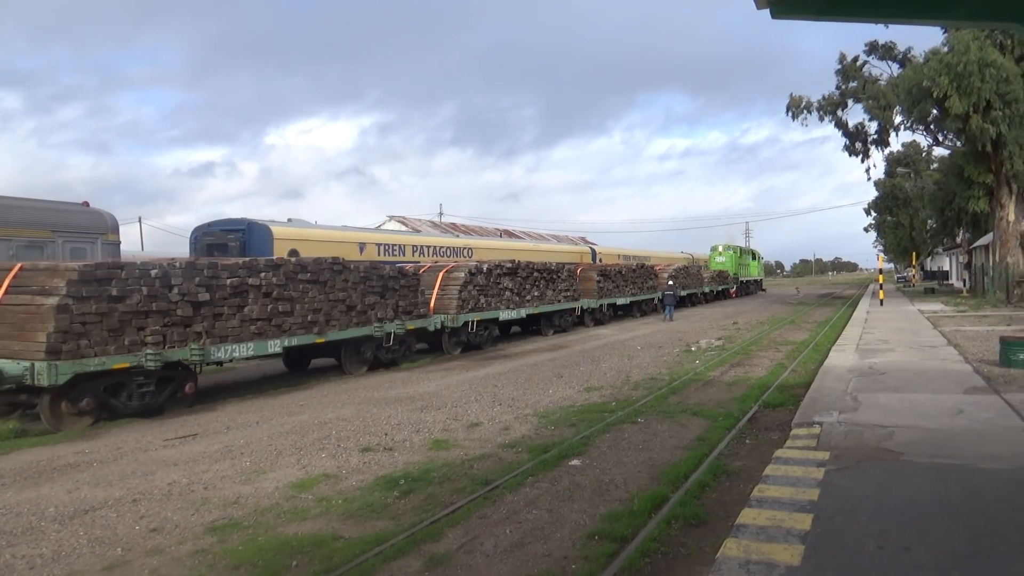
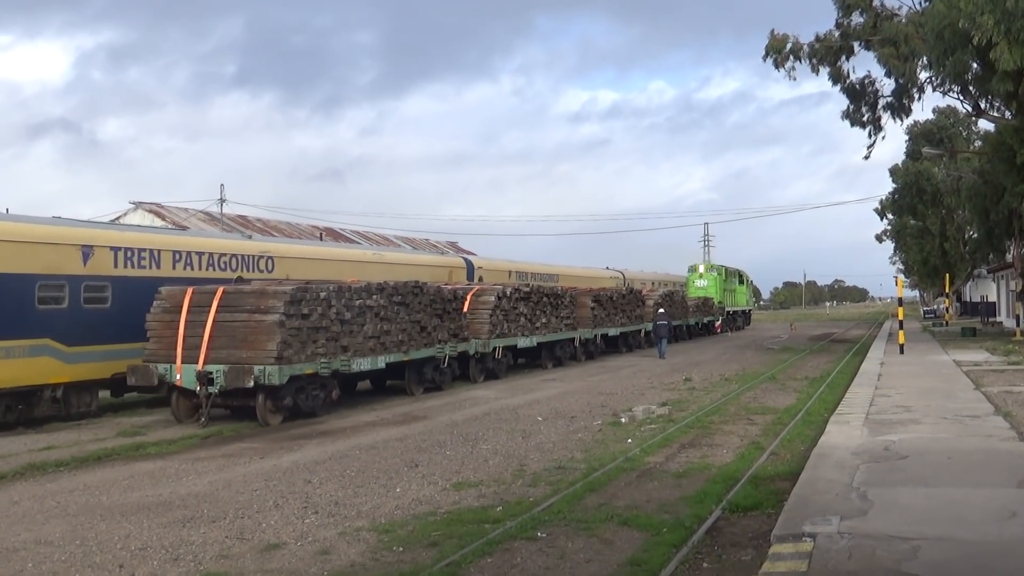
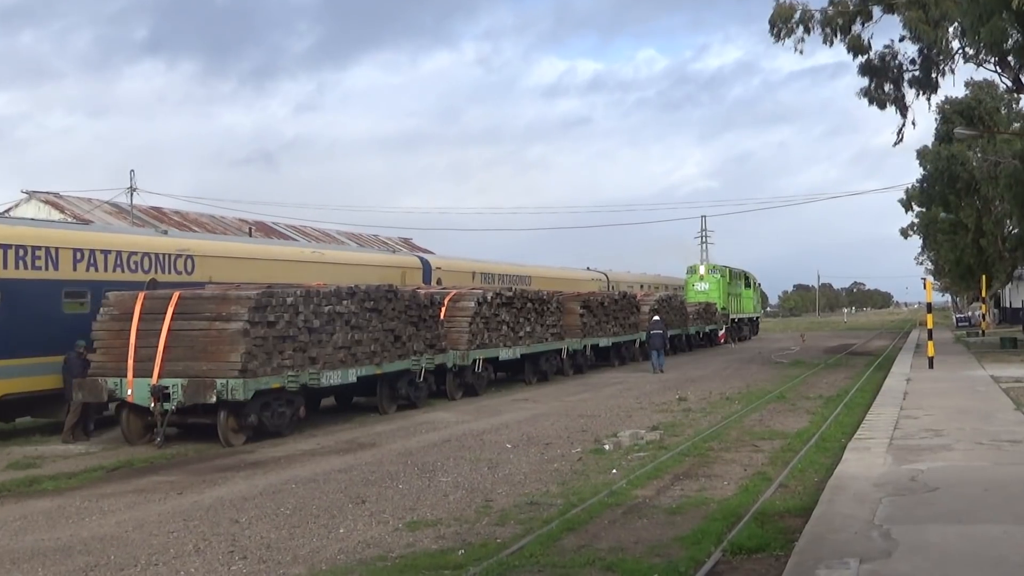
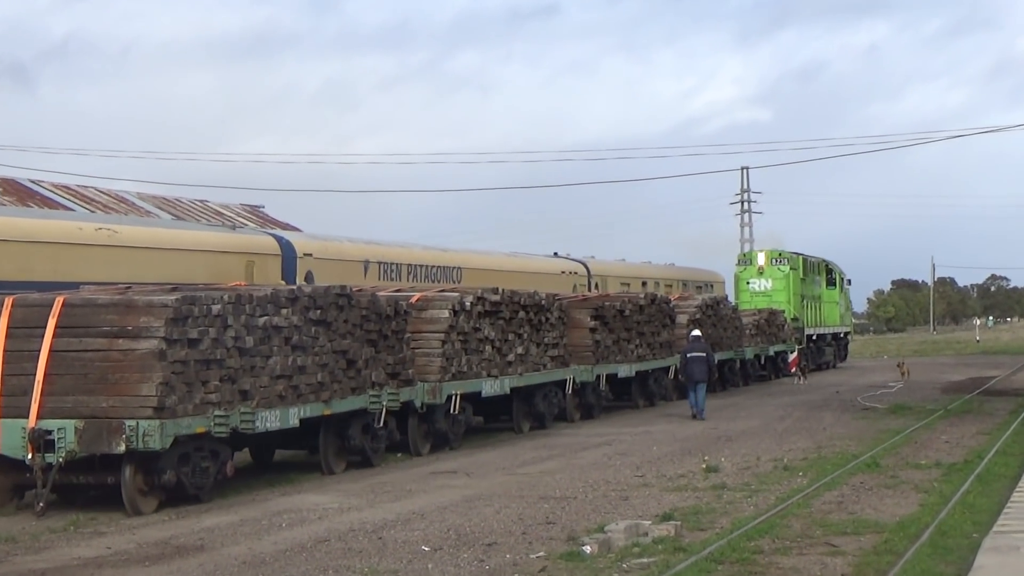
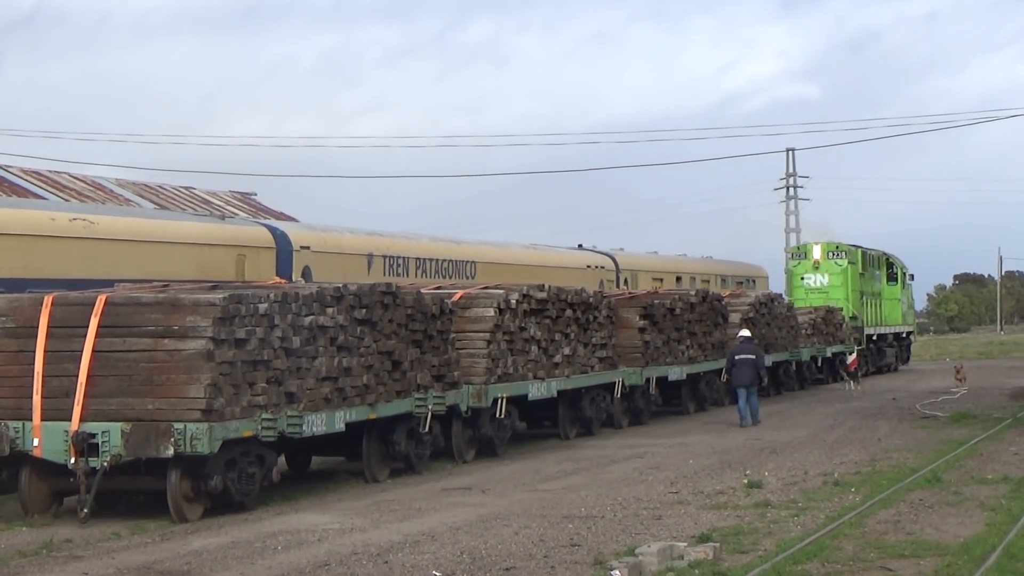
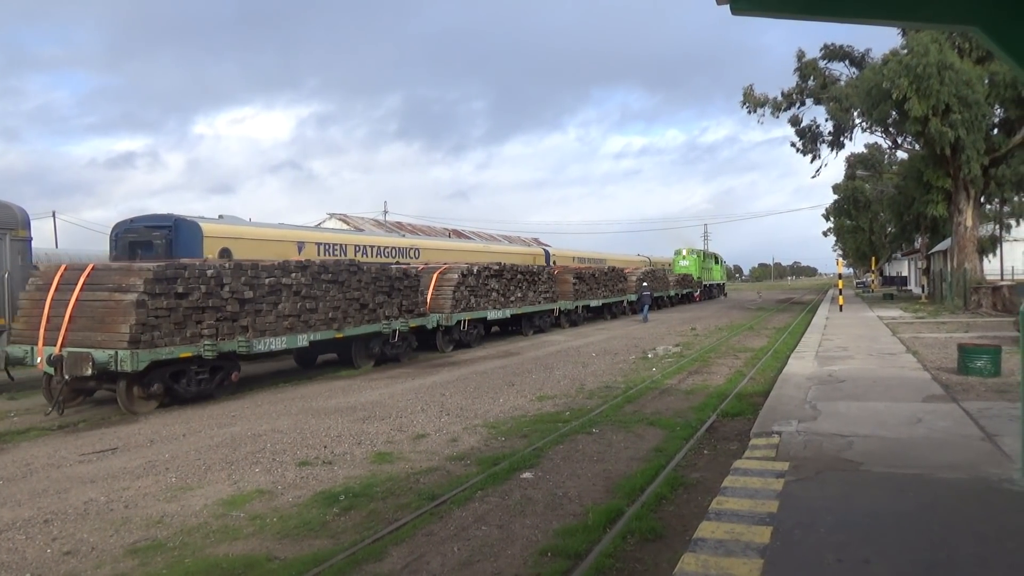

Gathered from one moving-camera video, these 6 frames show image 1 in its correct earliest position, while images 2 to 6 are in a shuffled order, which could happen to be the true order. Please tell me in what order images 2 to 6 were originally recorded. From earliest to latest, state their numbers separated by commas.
6, 2, 3, 4, 5
